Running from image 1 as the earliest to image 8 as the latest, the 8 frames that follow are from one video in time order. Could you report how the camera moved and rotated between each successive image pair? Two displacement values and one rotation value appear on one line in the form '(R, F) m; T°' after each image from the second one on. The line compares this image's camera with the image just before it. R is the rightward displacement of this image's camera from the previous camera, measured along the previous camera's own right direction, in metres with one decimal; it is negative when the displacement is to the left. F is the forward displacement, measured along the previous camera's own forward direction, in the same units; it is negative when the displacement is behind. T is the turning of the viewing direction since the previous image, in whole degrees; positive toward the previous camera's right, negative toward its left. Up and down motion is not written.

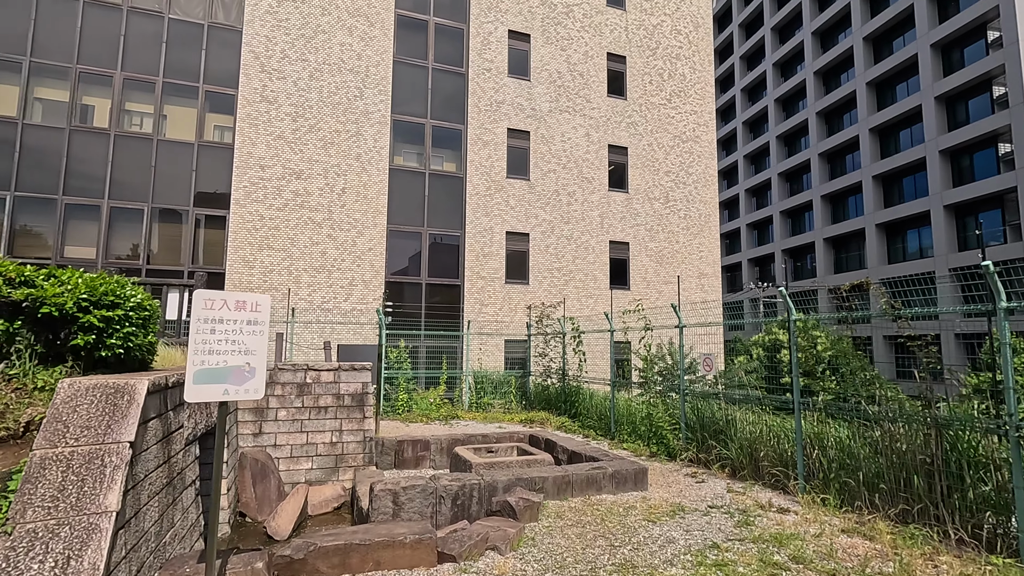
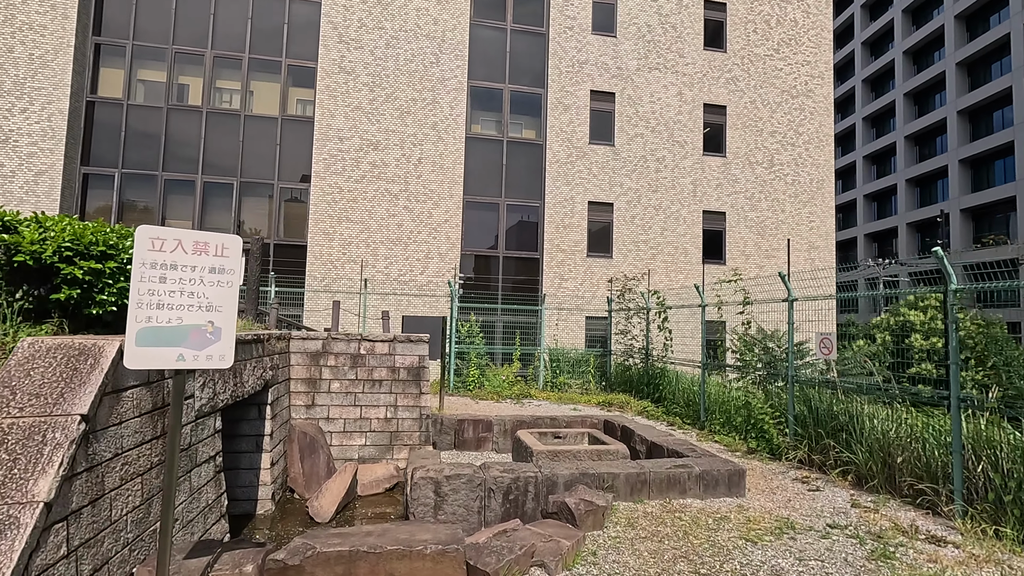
(+0.2, +1.0) m; -9°
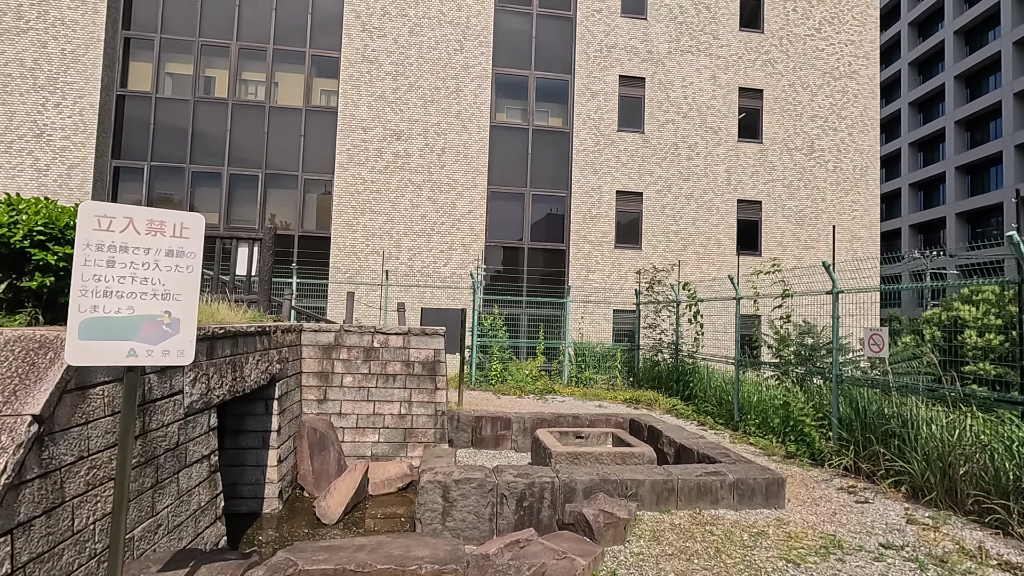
(+0.1, +0.4) m; -3°
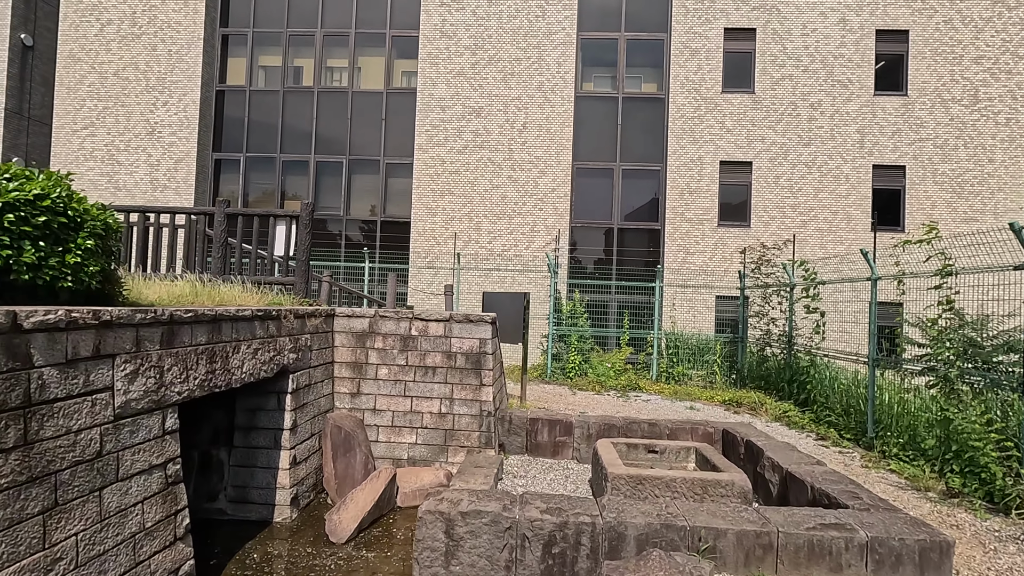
(+0.5, +1.2) m; -11°
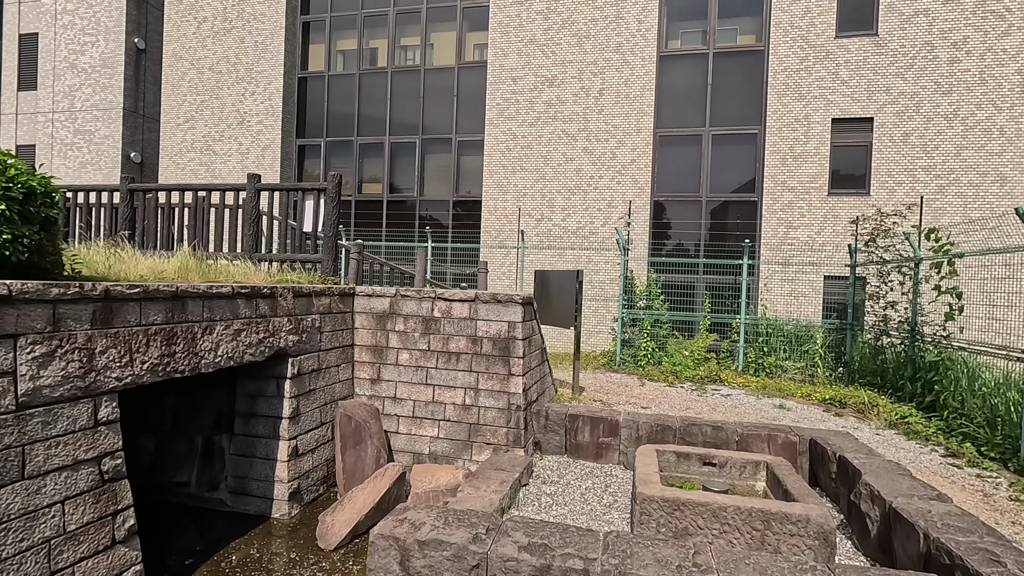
(+0.6, +0.9) m; -10°
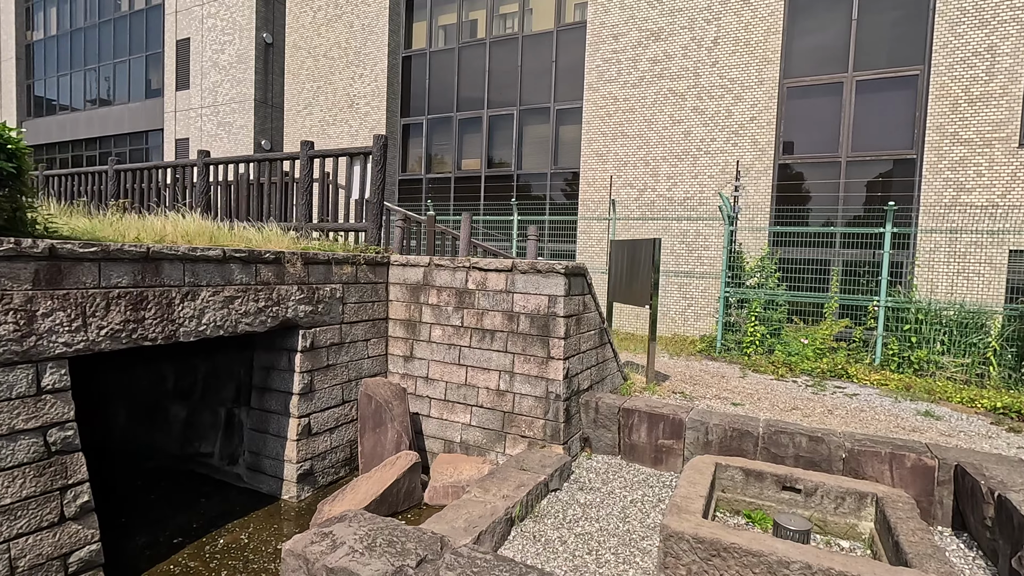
(+0.7, +0.9) m; -13°
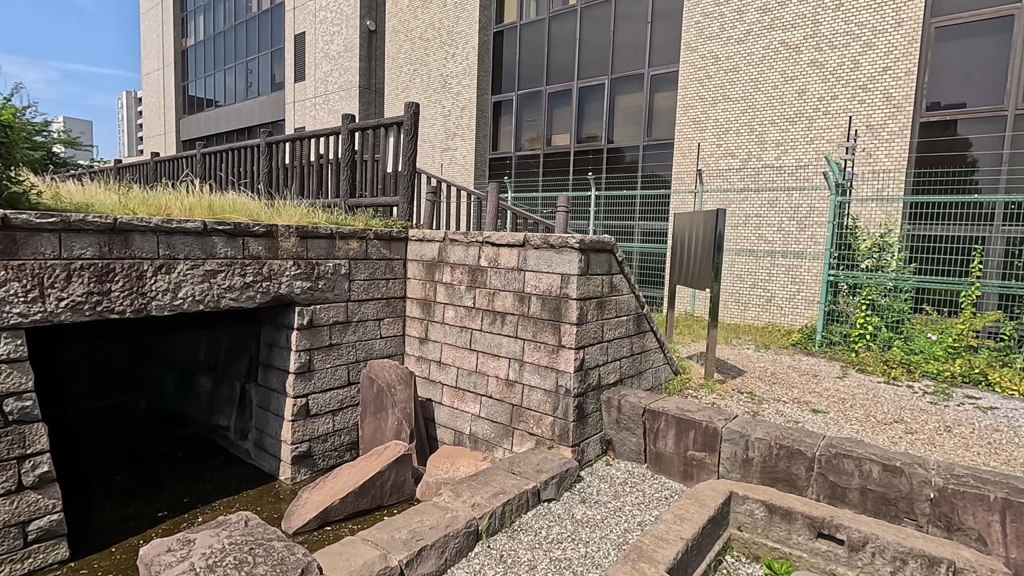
(+0.8, +0.6) m; -12°
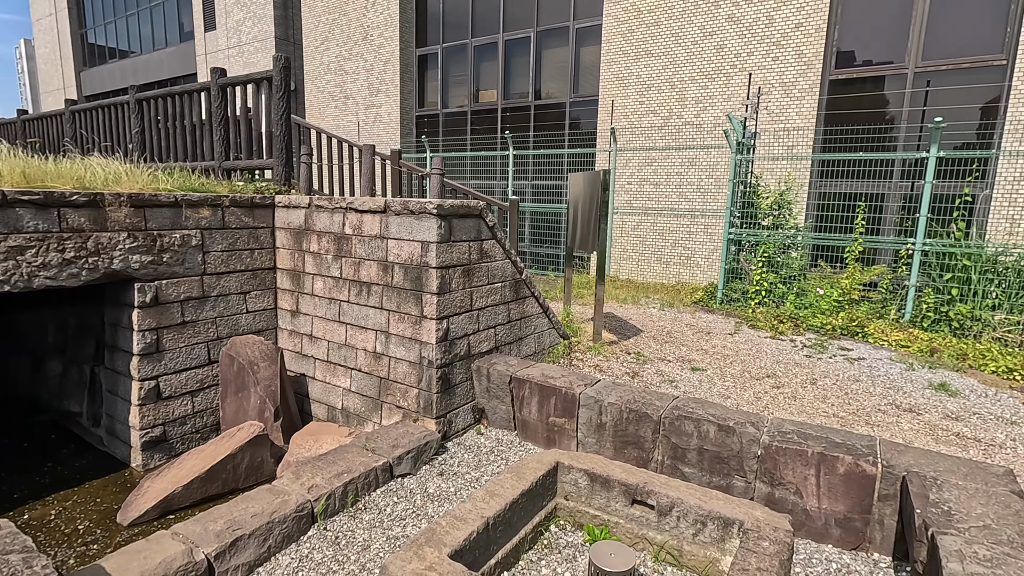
(+0.6, +0.1) m; +5°
